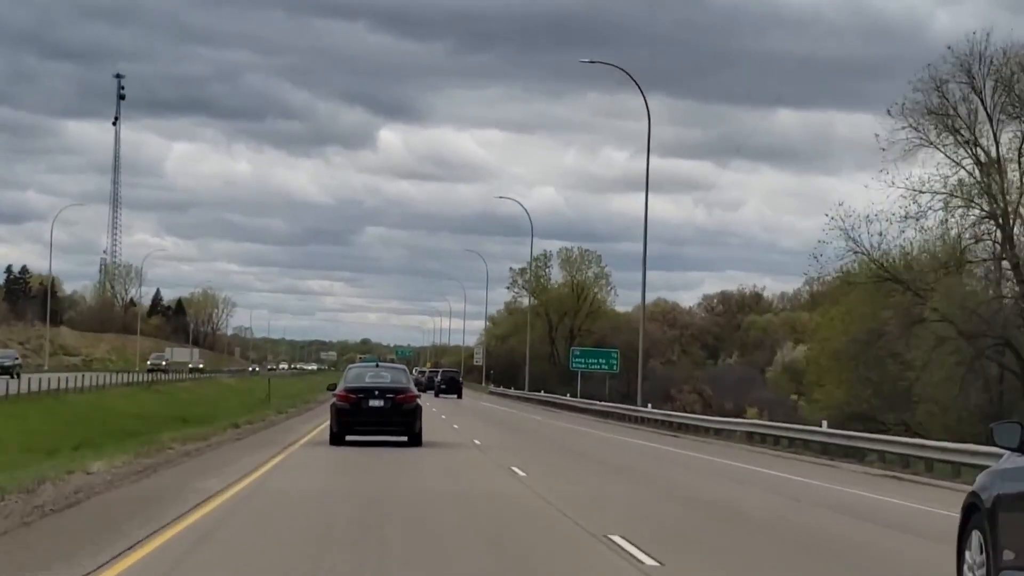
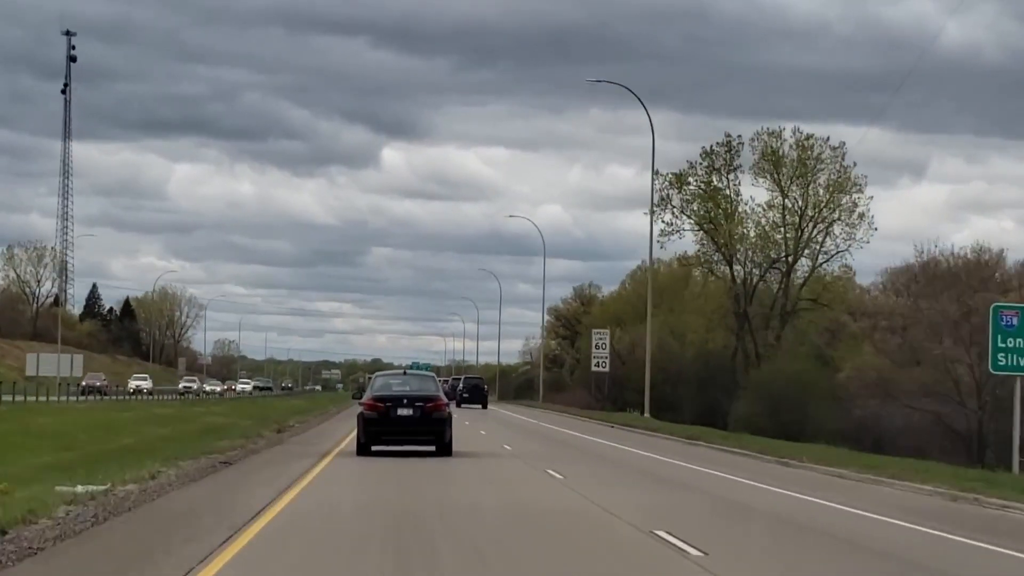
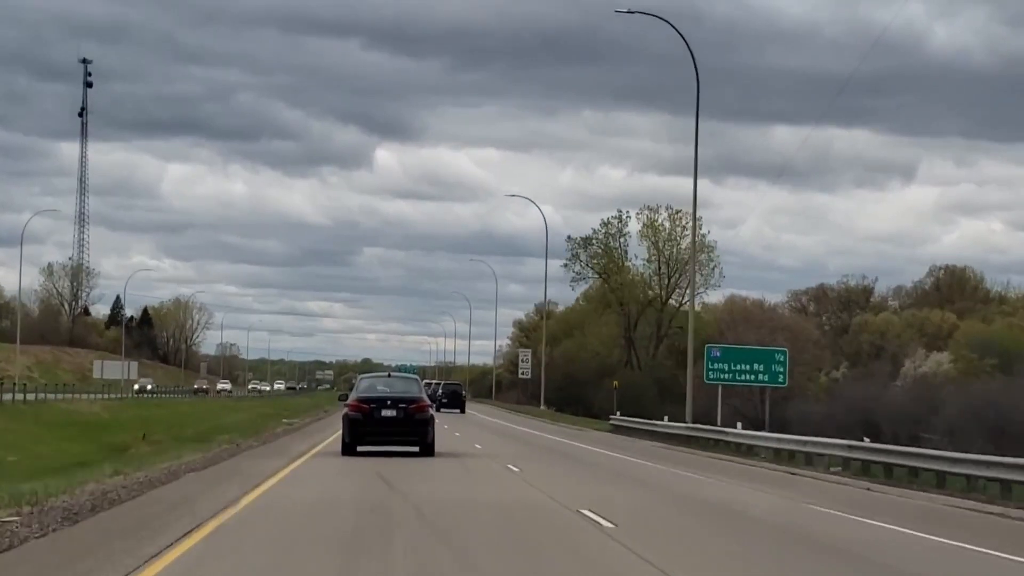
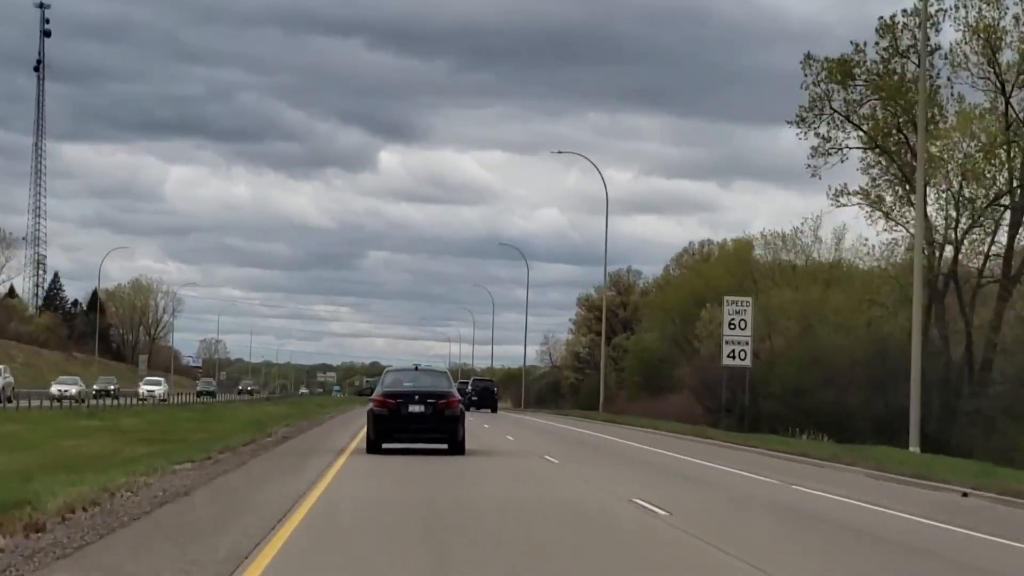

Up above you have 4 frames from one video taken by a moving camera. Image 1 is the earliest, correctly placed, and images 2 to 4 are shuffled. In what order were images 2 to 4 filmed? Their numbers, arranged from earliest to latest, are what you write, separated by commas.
3, 2, 4
